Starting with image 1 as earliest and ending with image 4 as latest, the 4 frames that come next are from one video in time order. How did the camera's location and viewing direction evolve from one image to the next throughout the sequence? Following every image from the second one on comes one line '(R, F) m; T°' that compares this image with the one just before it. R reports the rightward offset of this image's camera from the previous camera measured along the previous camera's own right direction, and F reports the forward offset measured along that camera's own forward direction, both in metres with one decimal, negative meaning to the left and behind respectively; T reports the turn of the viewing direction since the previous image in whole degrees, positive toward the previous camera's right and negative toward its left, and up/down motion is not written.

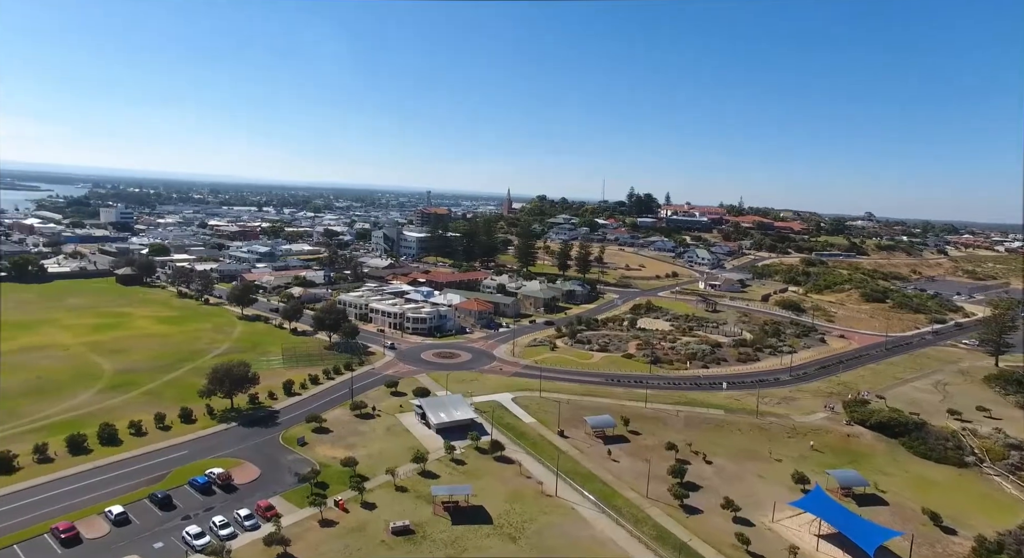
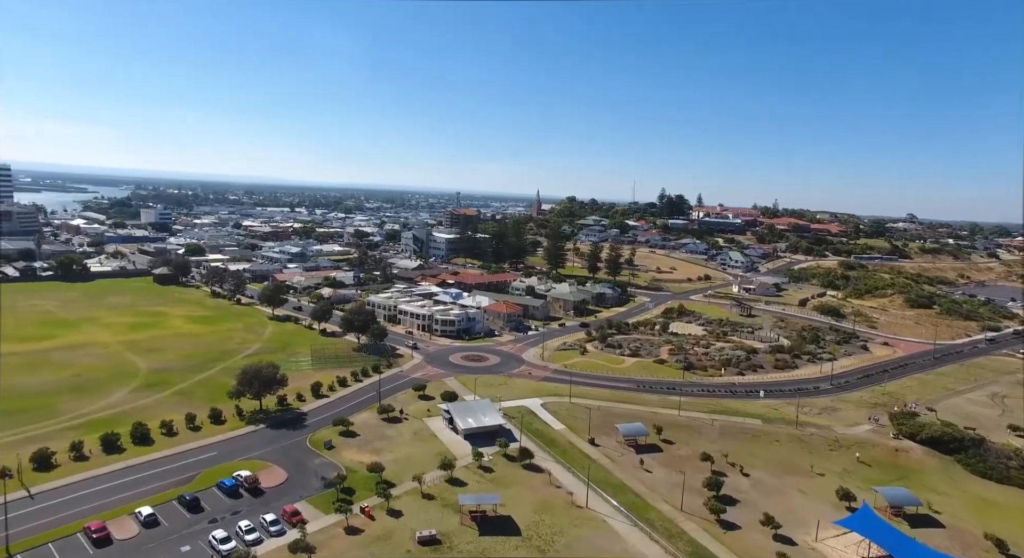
(-0.1, +0.7) m; -3°
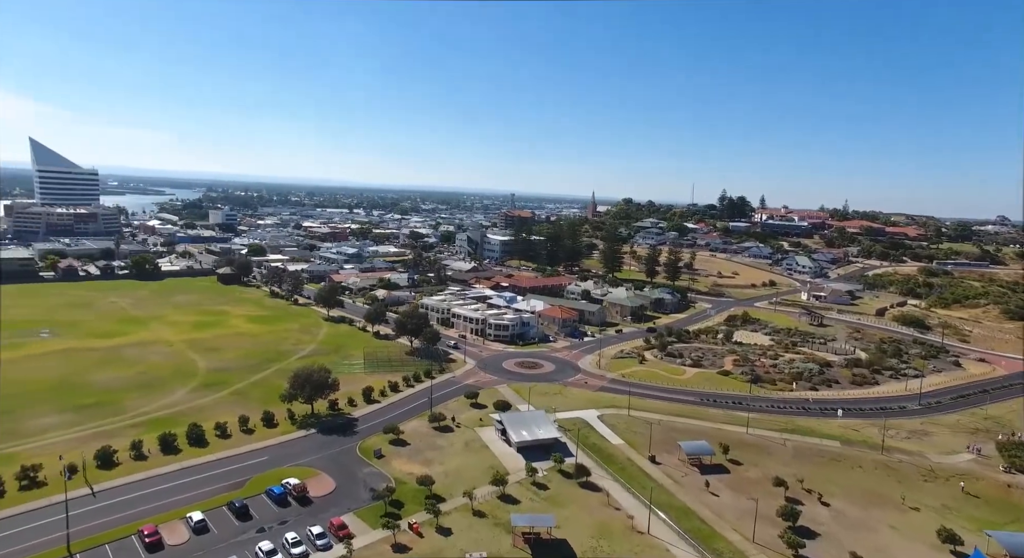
(-0.2, +1.5) m; -5°
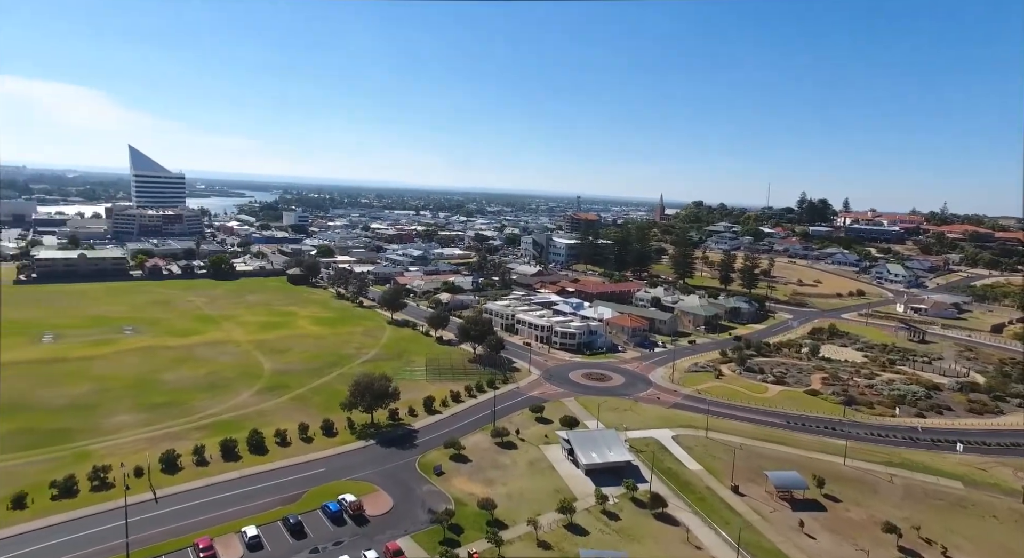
(-0.3, +2.0) m; -6°
